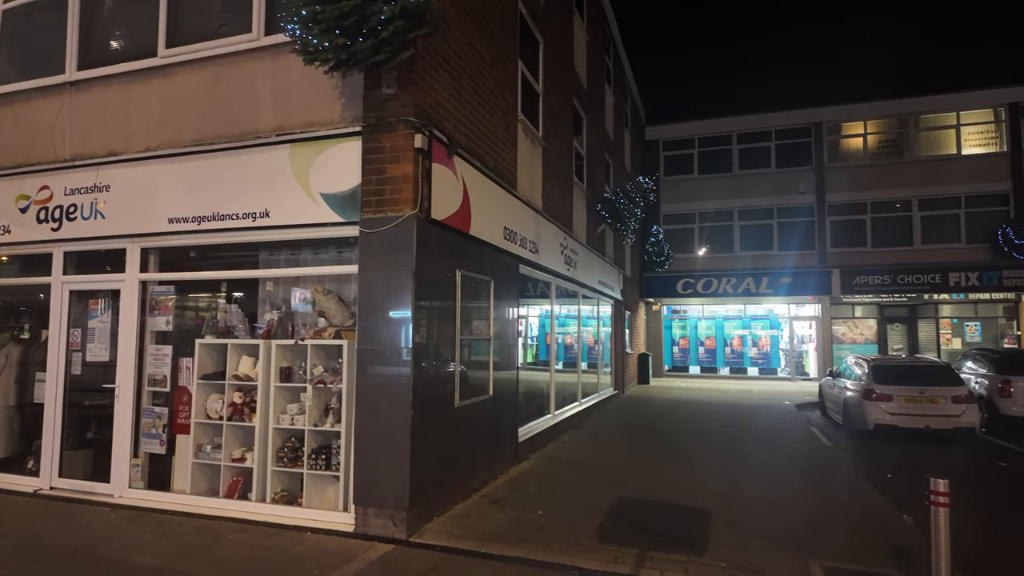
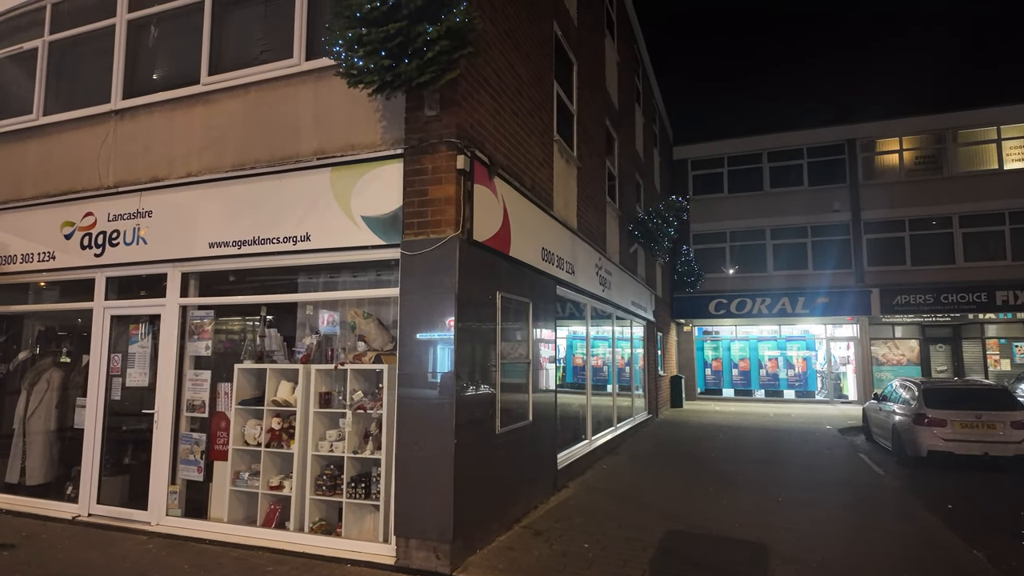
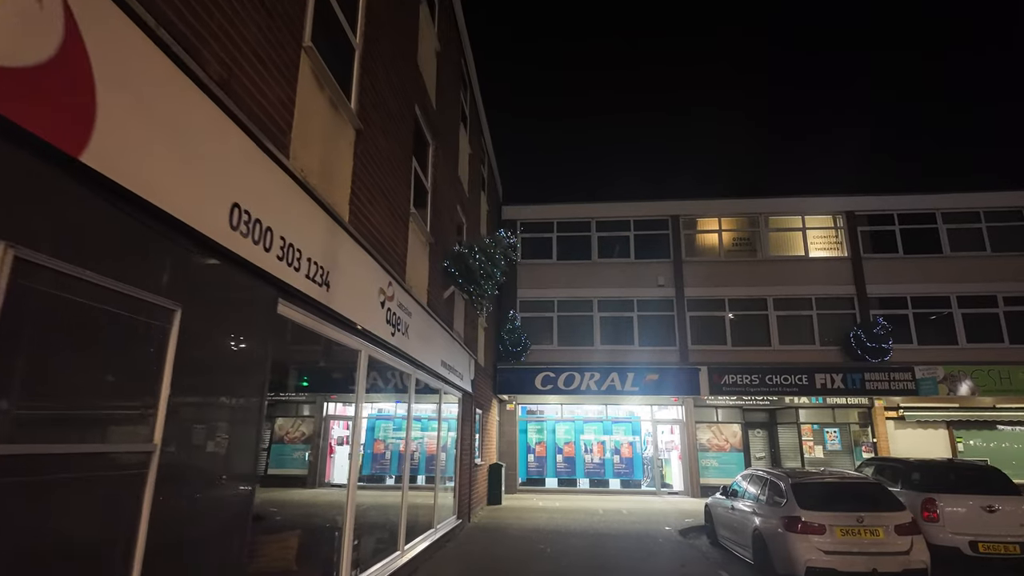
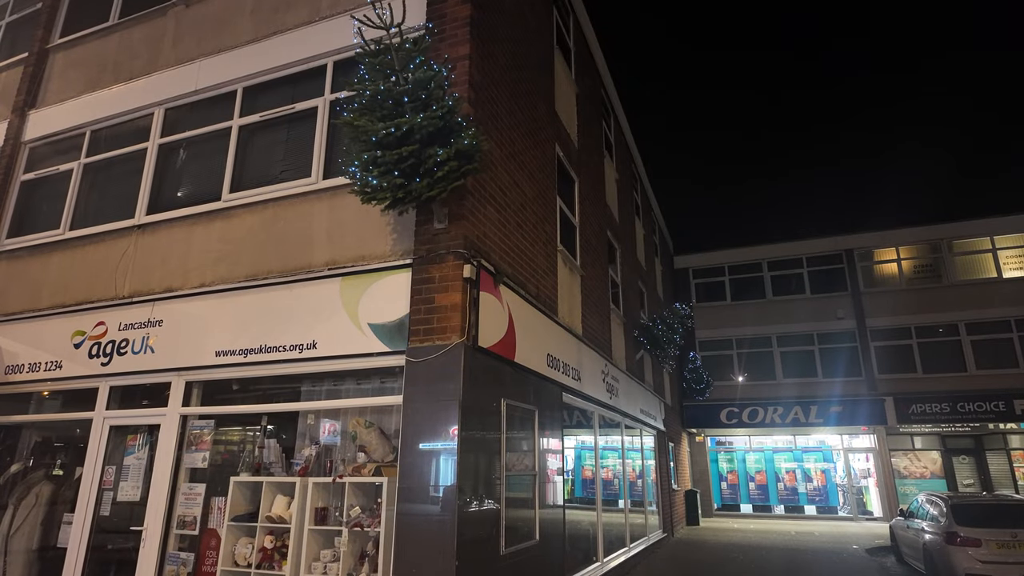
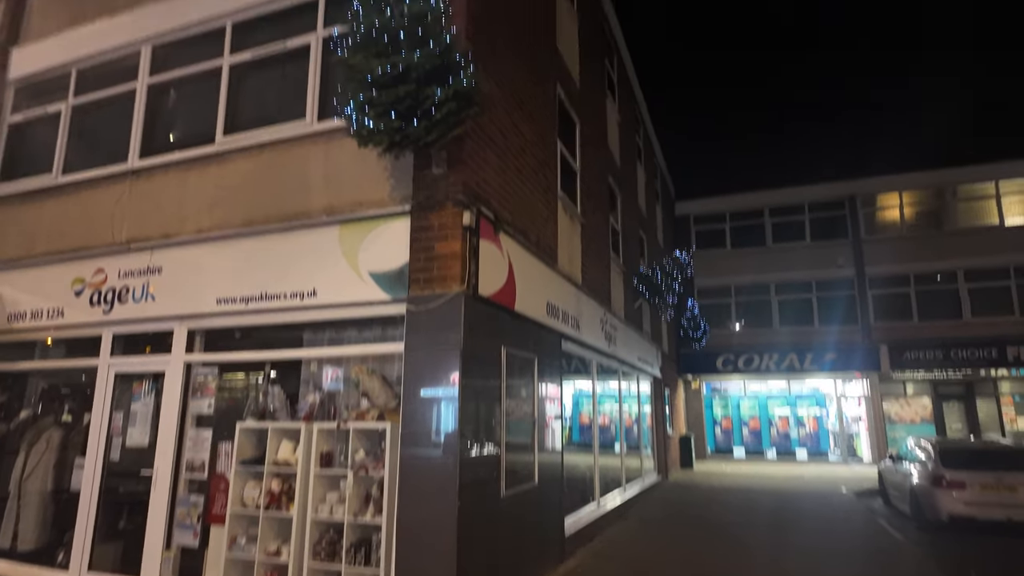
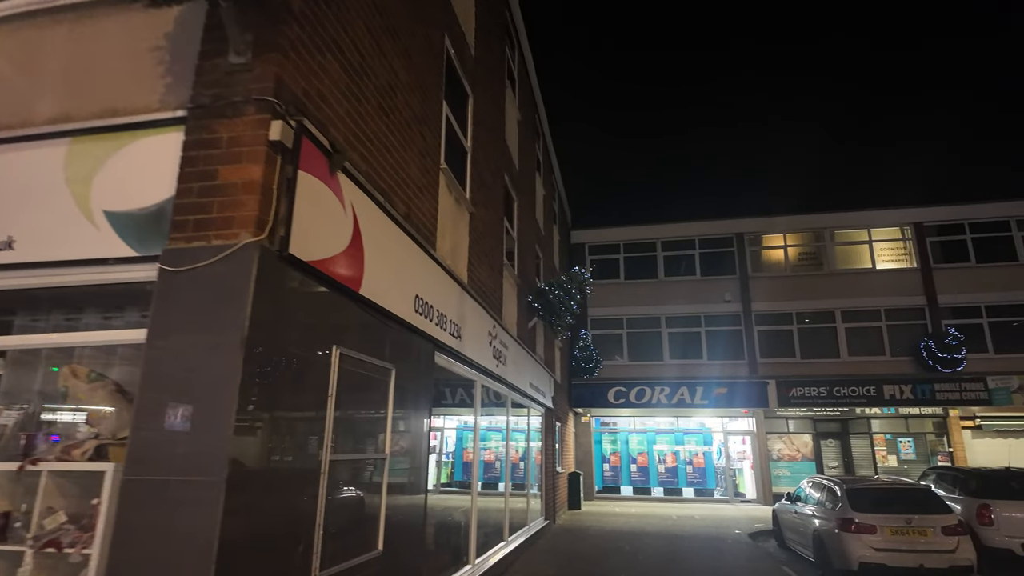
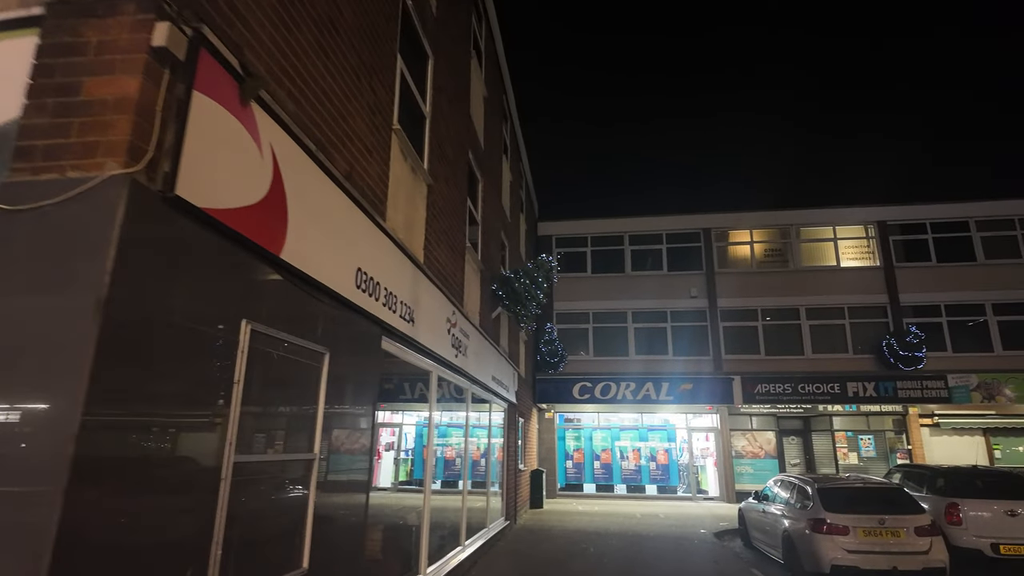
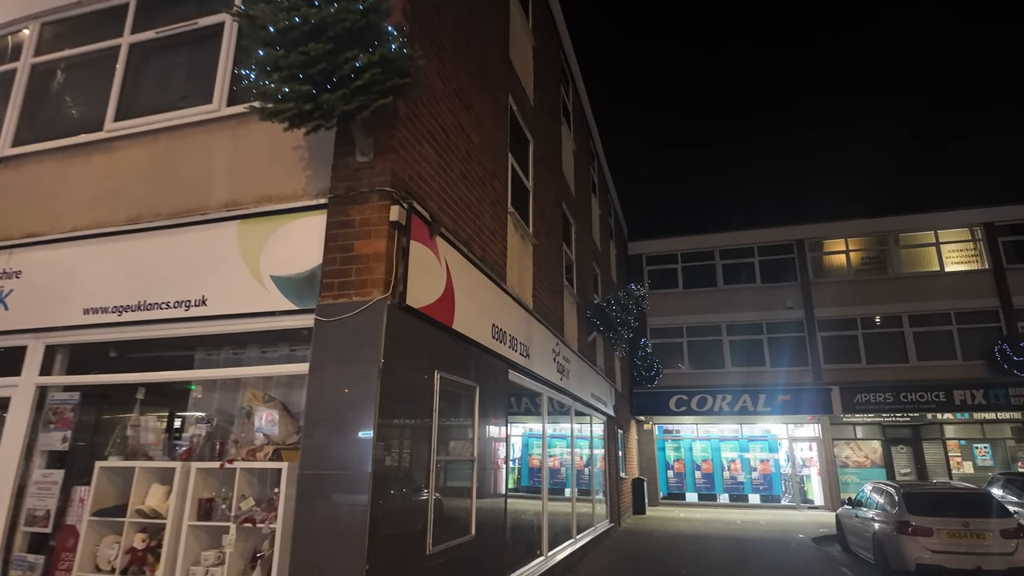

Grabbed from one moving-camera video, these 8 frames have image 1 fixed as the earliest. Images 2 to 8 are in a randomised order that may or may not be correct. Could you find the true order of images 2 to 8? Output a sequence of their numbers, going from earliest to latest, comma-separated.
2, 5, 4, 8, 6, 7, 3
